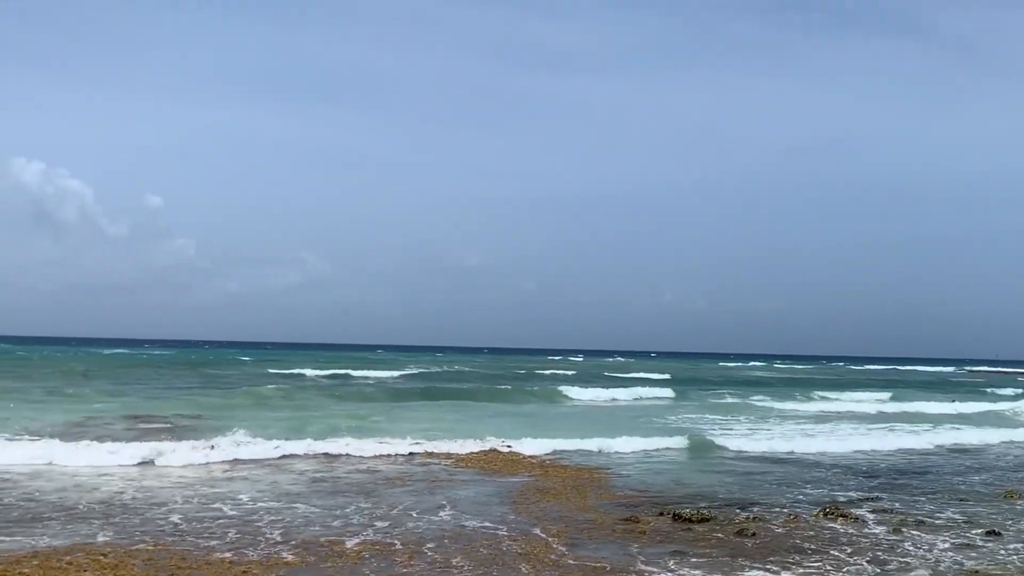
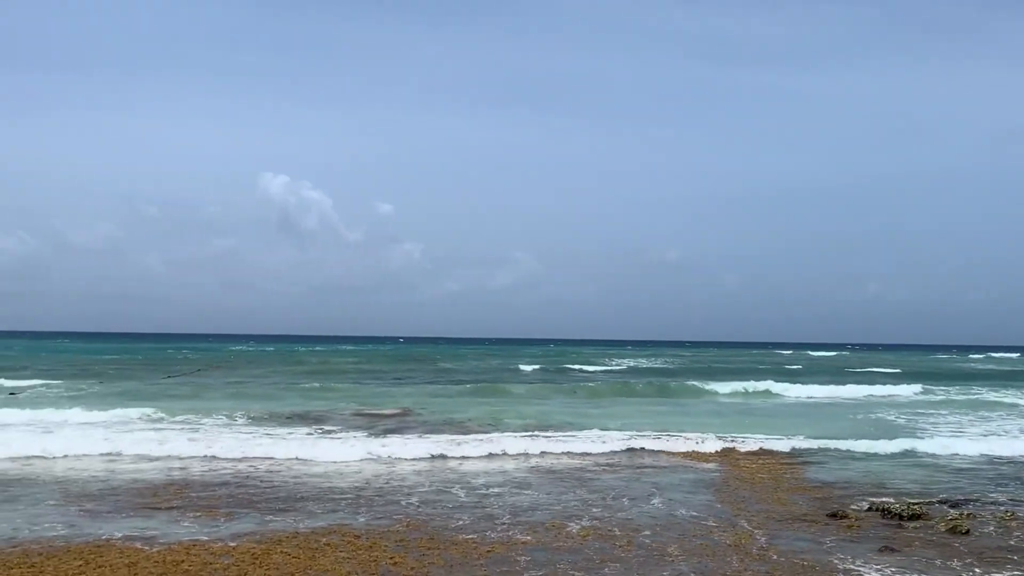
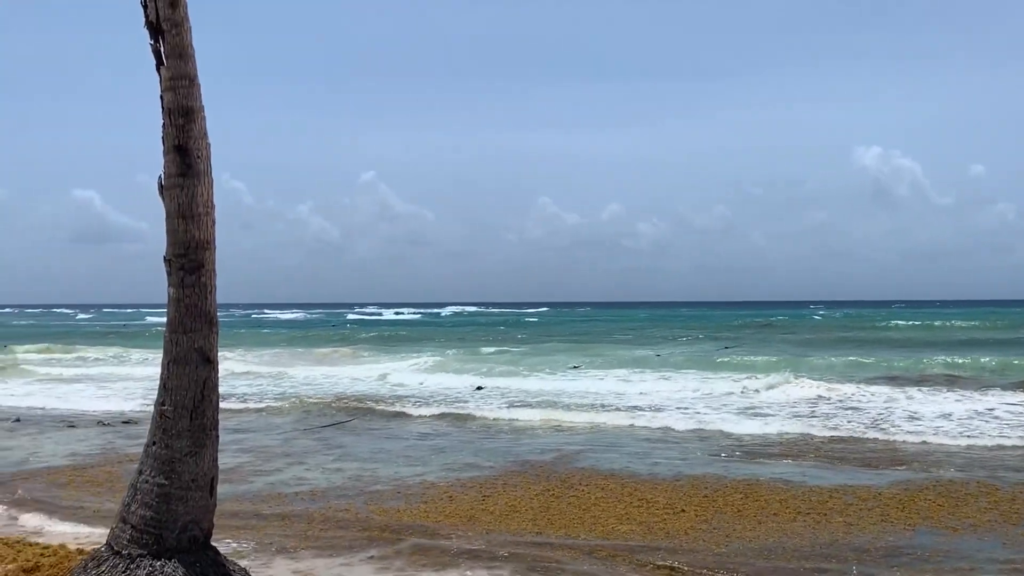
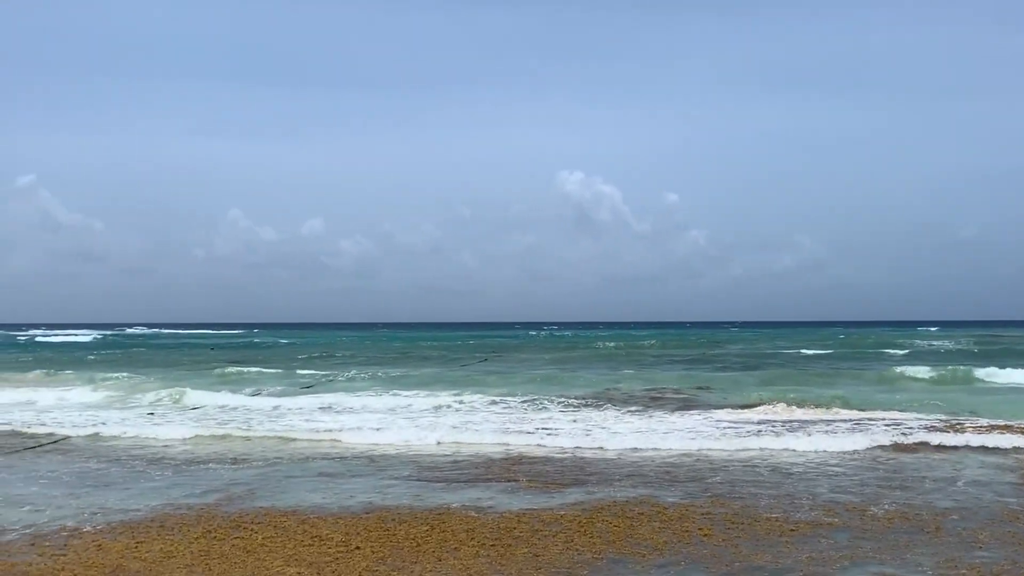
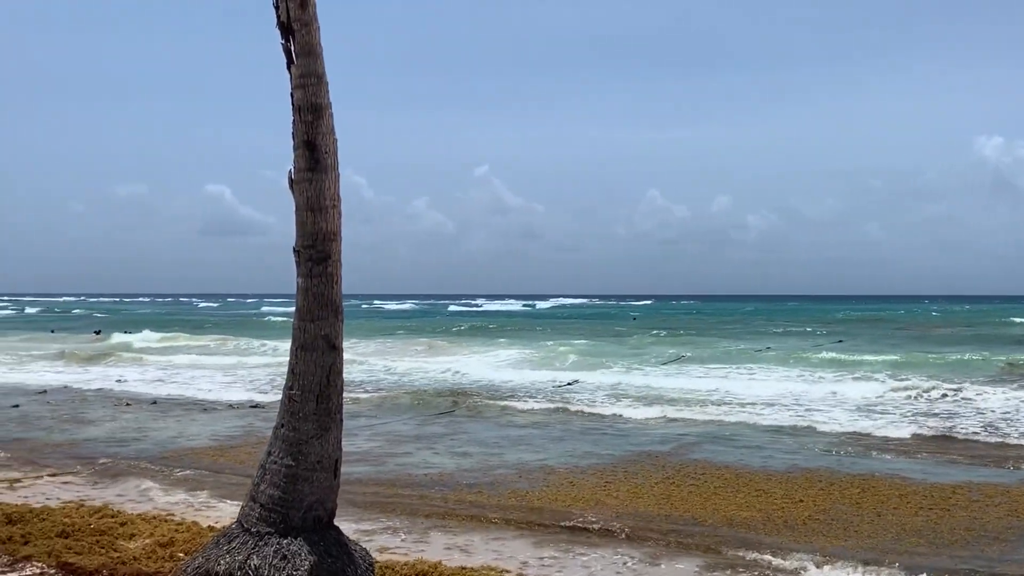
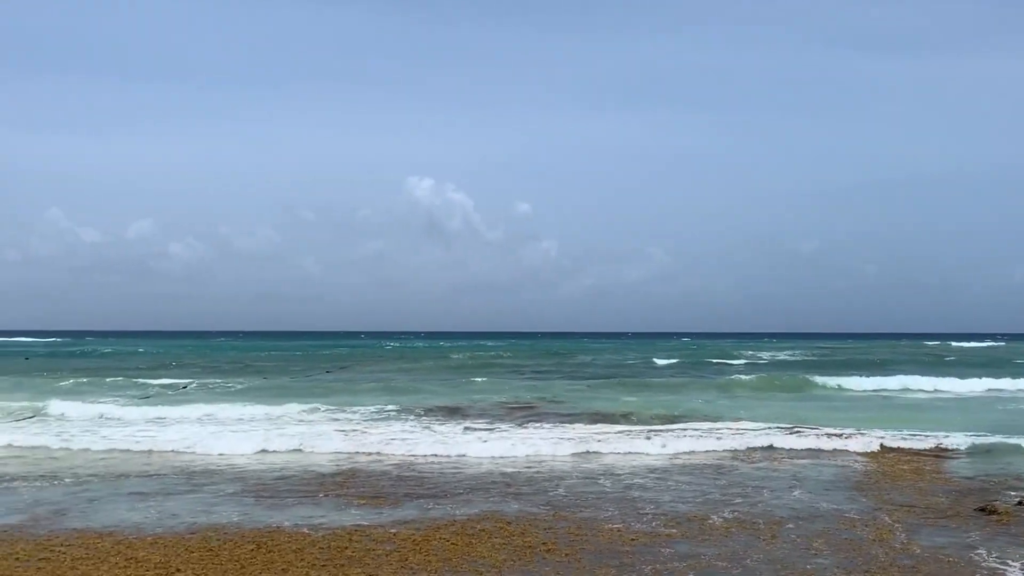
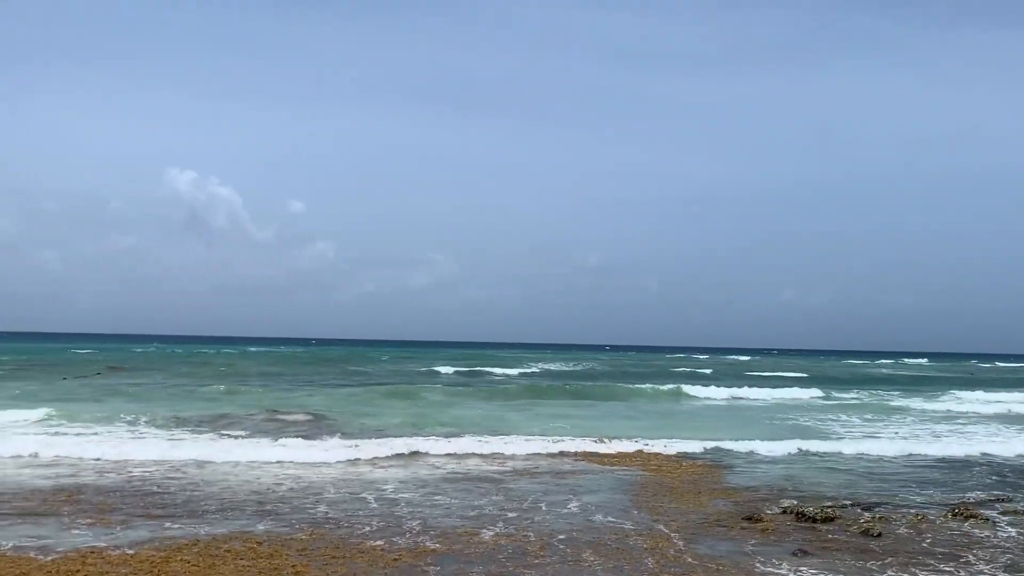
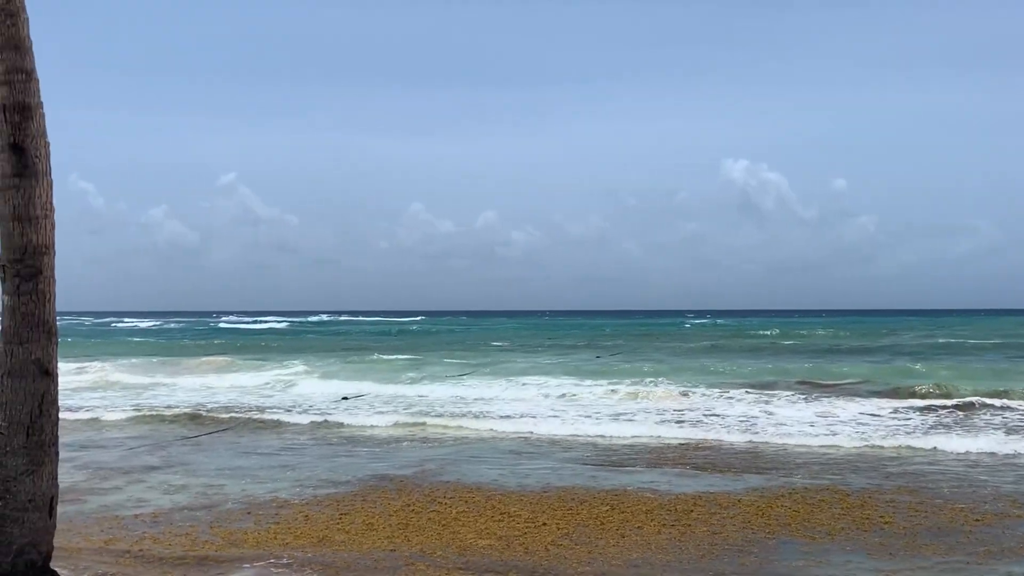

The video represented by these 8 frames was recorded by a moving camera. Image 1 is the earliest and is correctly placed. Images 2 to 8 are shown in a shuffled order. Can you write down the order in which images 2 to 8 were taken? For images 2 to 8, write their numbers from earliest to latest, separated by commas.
7, 2, 6, 4, 8, 3, 5
